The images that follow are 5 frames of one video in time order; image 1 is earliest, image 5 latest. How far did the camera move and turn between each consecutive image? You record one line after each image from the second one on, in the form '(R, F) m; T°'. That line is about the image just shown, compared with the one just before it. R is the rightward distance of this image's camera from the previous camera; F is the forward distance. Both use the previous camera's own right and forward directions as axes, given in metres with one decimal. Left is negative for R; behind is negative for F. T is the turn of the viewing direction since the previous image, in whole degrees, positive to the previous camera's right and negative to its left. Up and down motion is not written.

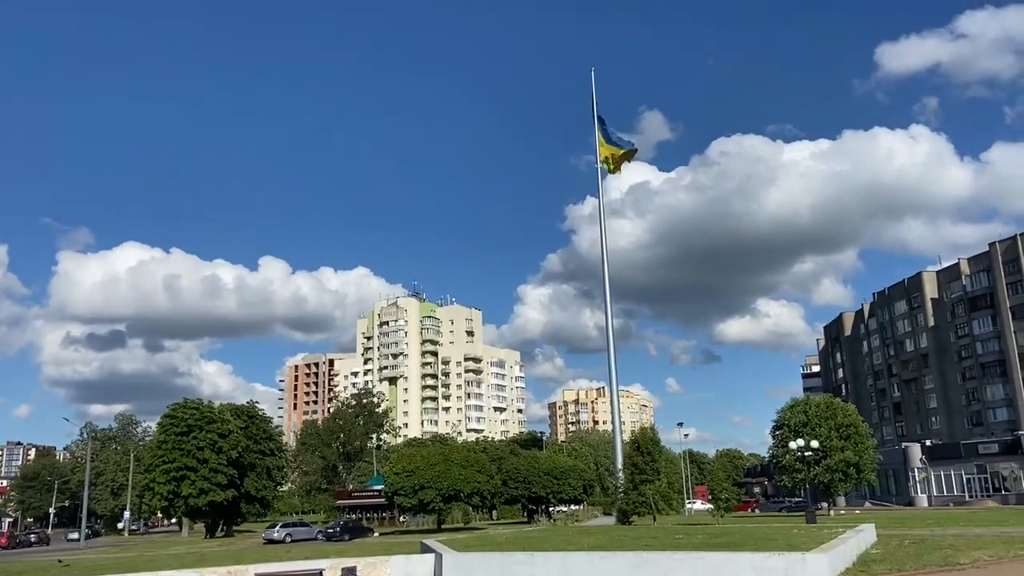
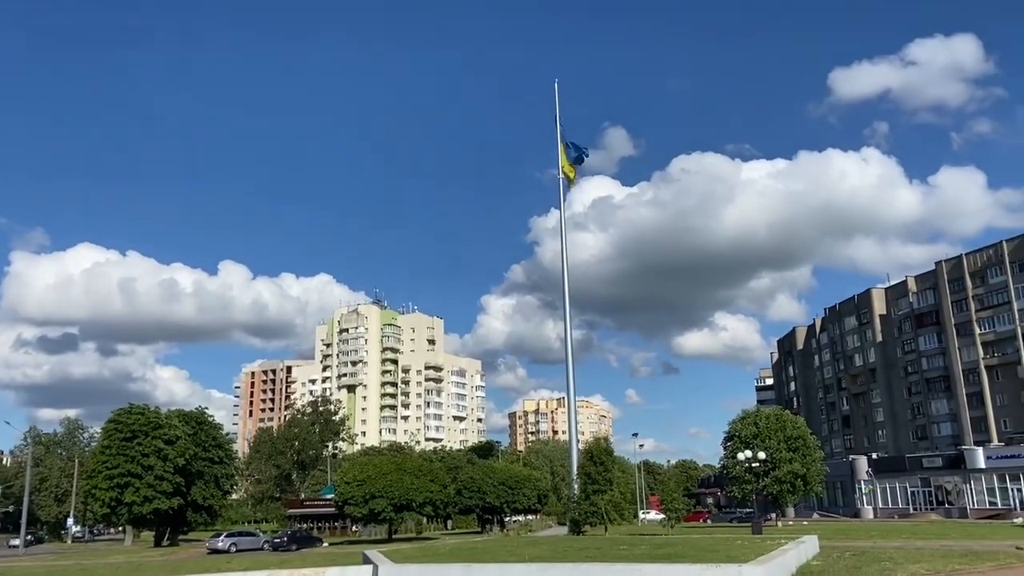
(+0.4, +0.1) m; +3°
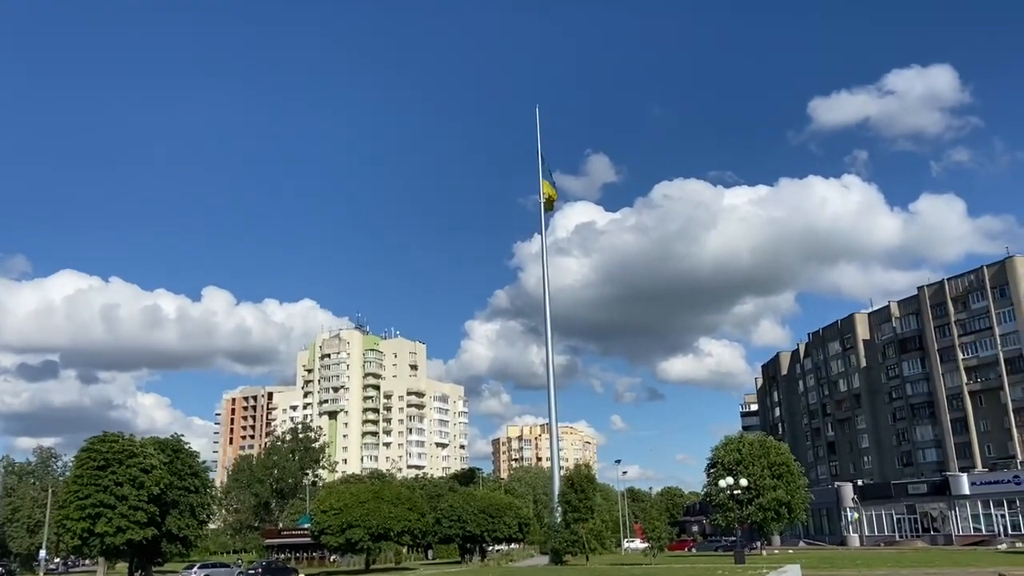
(+0.3, +0.5) m; +1°
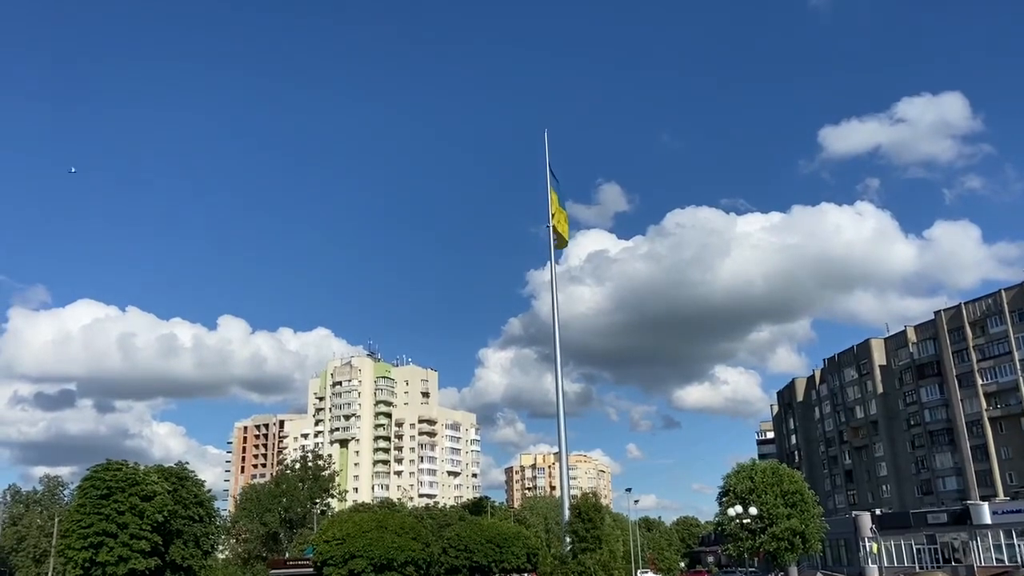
(+0.5, +0.7) m; -1°
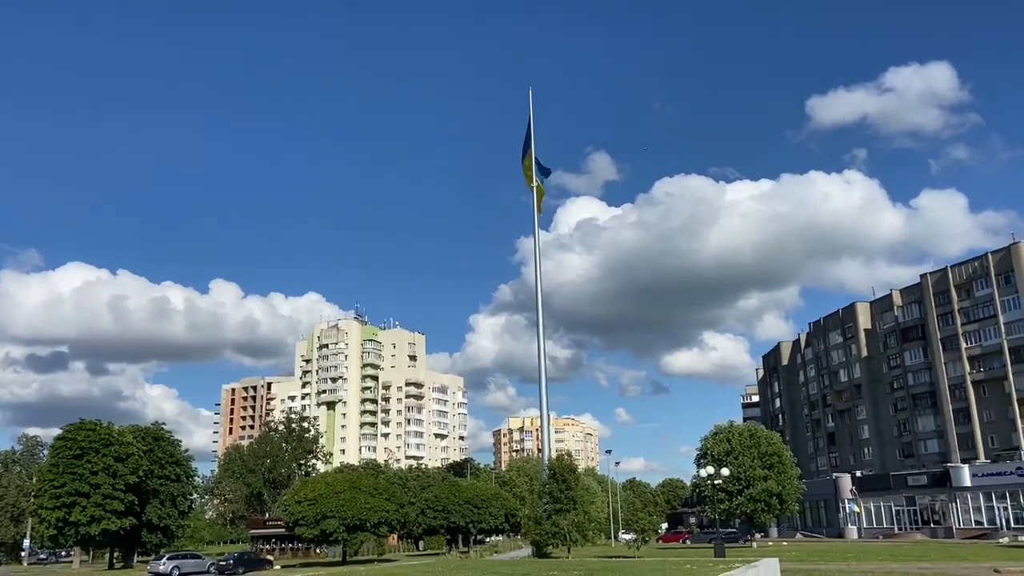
(+0.9, +1.3) m; +1°
